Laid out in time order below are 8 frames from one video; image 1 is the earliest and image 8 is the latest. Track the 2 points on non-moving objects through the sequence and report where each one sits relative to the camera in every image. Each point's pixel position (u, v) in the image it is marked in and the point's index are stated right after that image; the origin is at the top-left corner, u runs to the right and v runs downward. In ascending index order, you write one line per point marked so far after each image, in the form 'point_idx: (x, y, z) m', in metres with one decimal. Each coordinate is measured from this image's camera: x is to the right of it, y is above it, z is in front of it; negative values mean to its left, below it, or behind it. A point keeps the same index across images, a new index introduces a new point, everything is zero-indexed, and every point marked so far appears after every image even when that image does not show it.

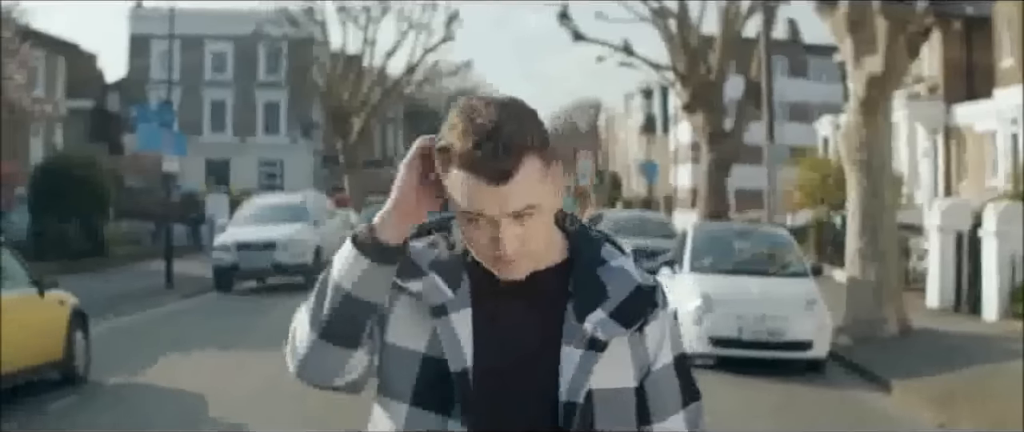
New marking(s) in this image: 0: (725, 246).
0: (+2.1, -0.3, +13.6) m
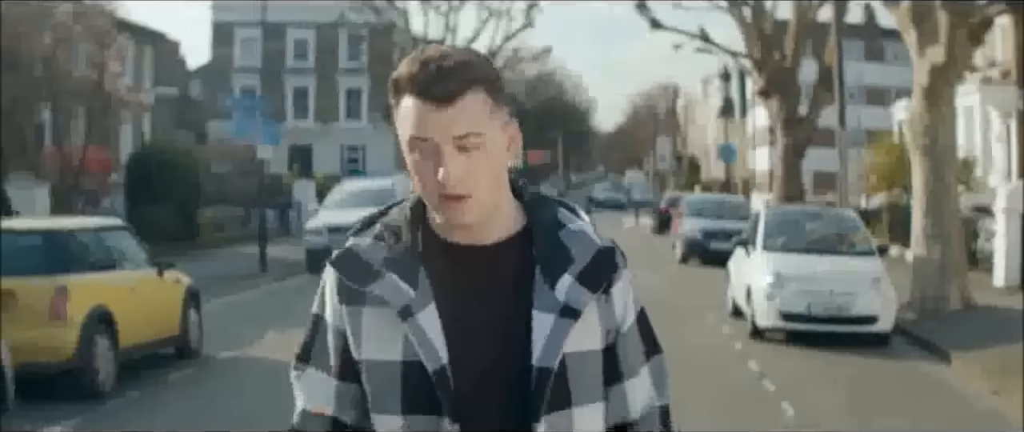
0: (+3.0, -0.1, +14.1) m
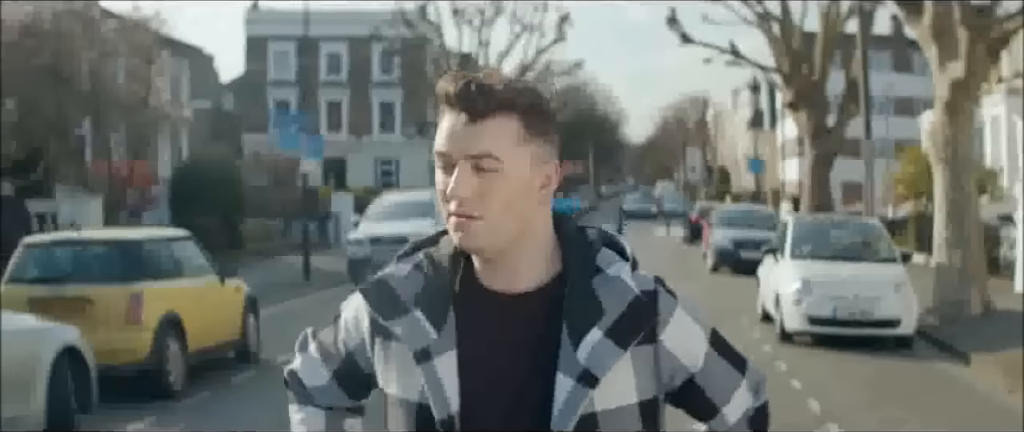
0: (+3.4, -0.2, +14.5) m
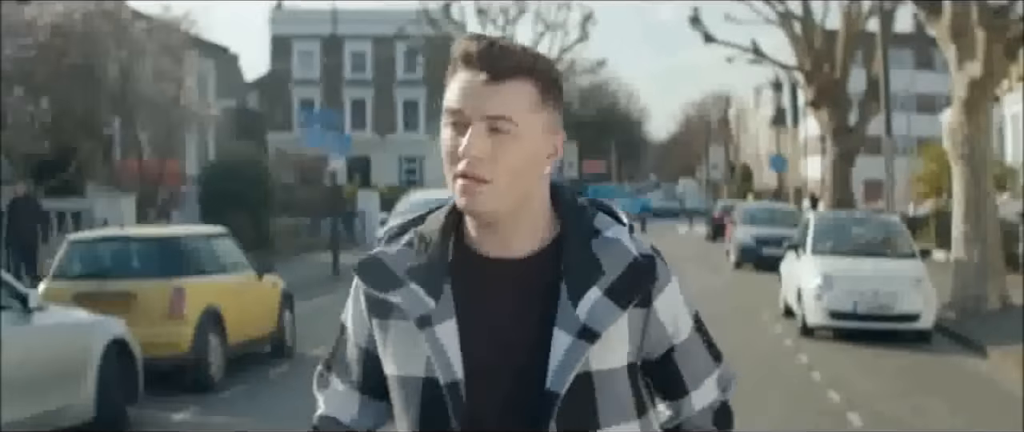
0: (+3.7, -0.2, +14.7) m
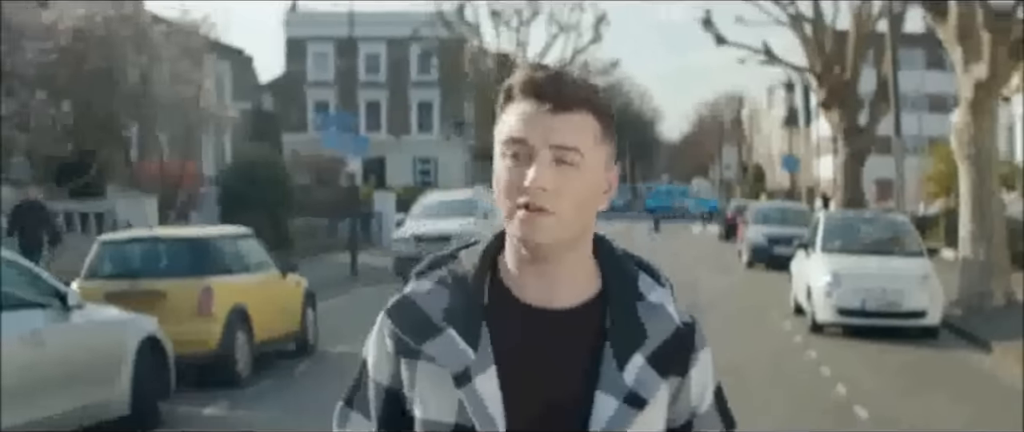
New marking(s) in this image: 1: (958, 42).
0: (+3.8, -0.2, +14.9) m
1: (+5.3, +2.1, +15.8) m
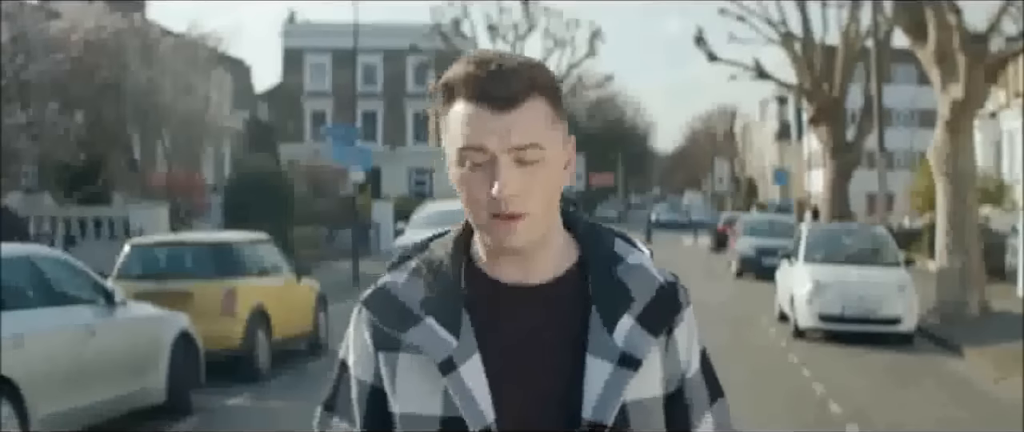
0: (+3.8, -0.3, +15.5) m
1: (+5.3, +1.9, +16.4) m
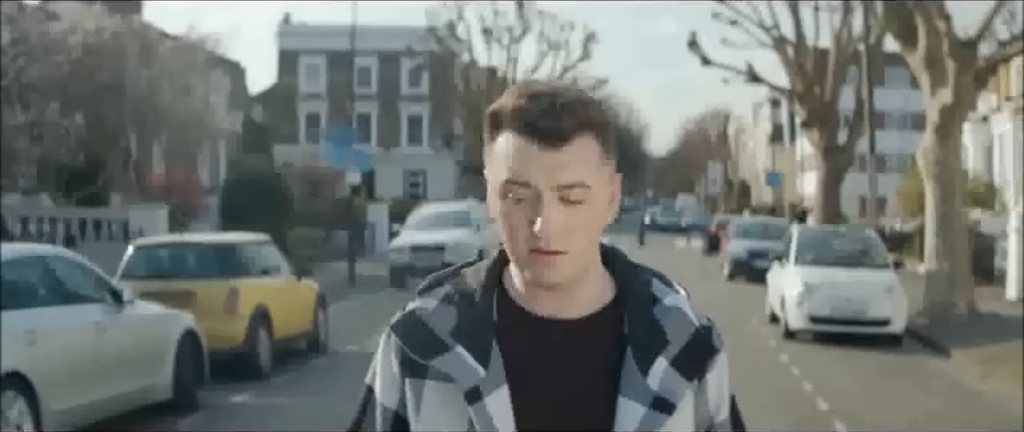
0: (+3.8, -0.3, +15.7) m
1: (+5.2, +1.9, +16.6) m
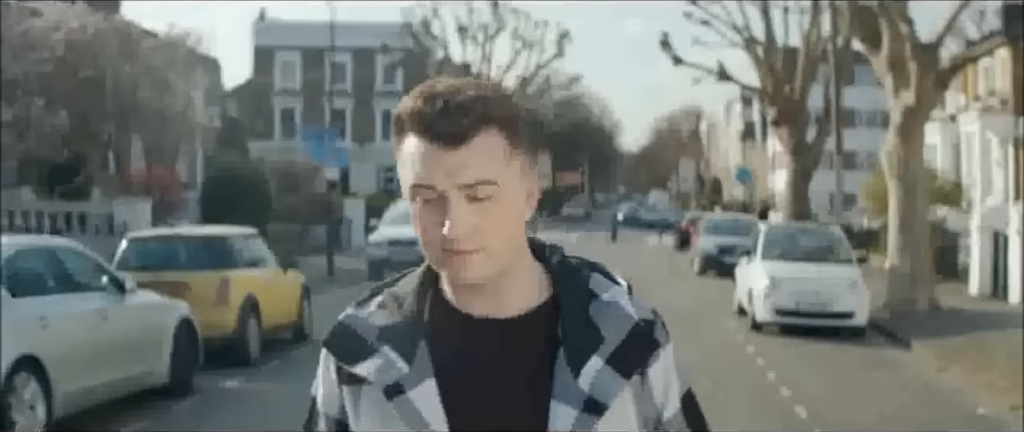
0: (+3.5, -0.3, +16.1) m
1: (+4.9, +1.9, +17.0) m
